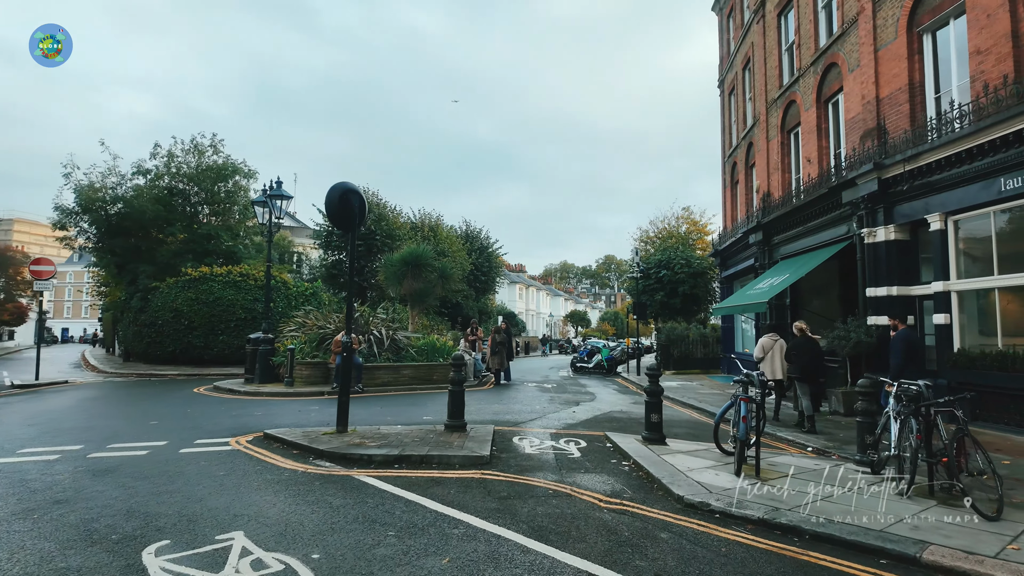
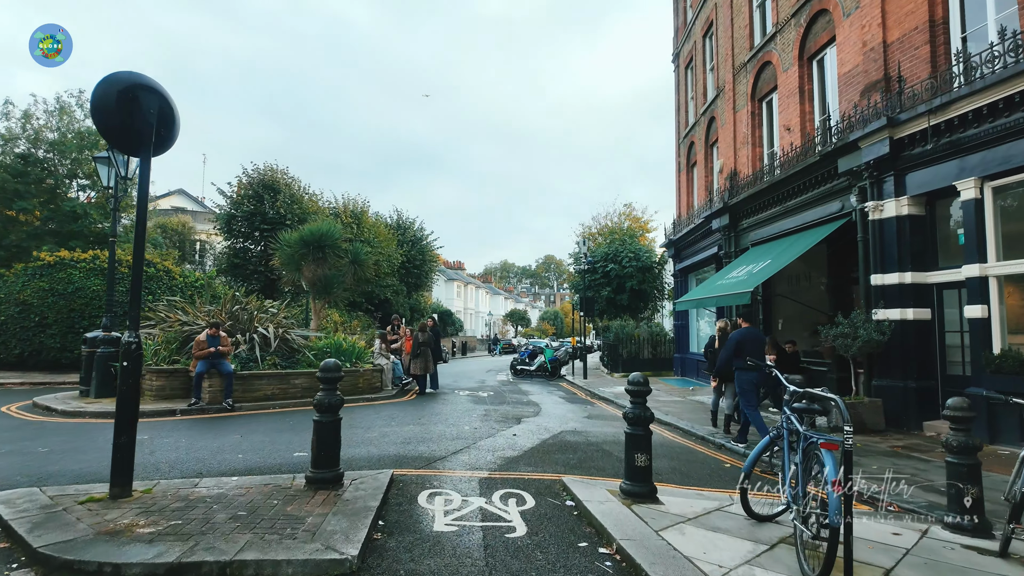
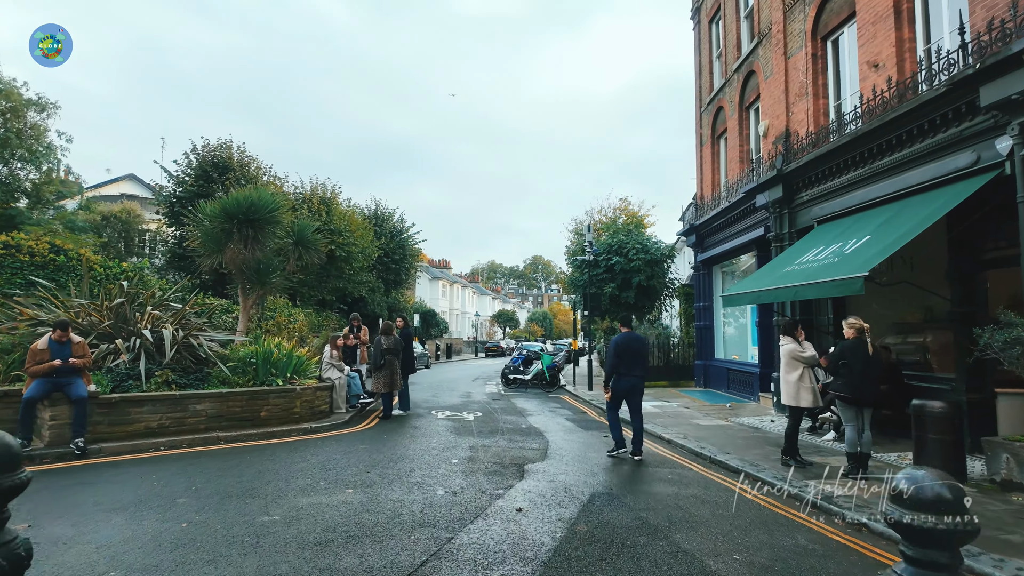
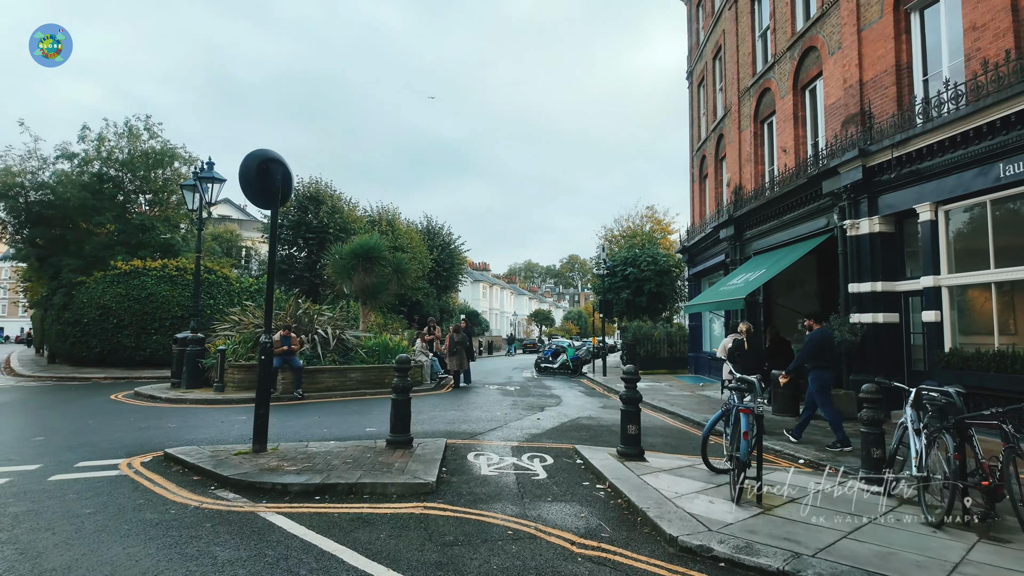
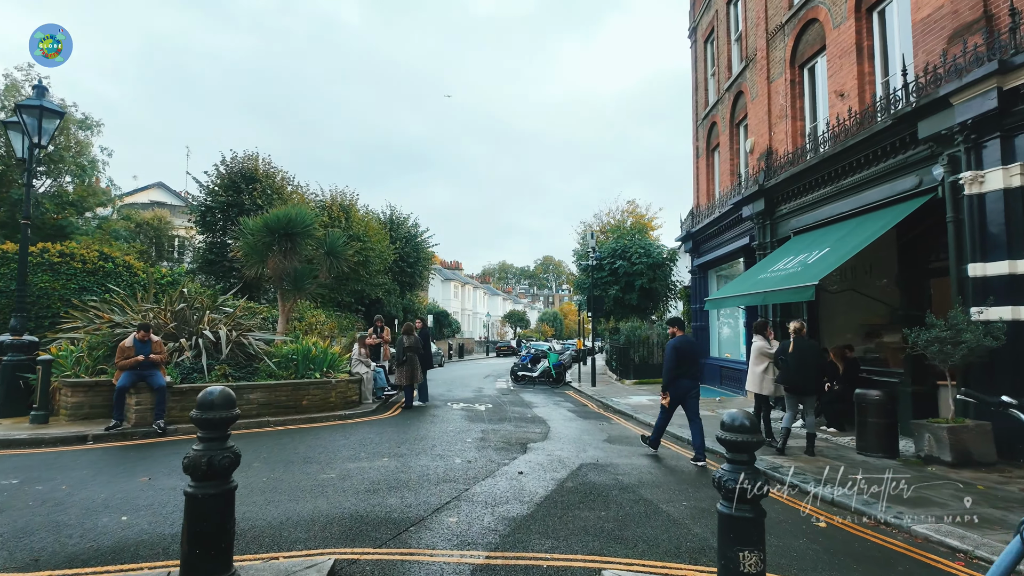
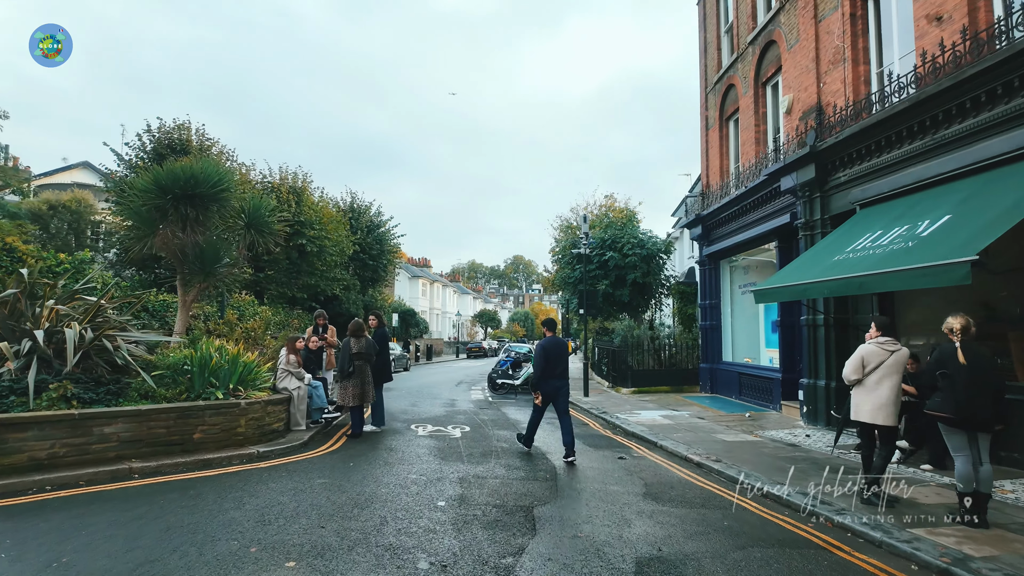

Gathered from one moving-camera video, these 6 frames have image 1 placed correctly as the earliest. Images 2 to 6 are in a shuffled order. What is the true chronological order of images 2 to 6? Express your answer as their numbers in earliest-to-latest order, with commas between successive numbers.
4, 2, 5, 3, 6
